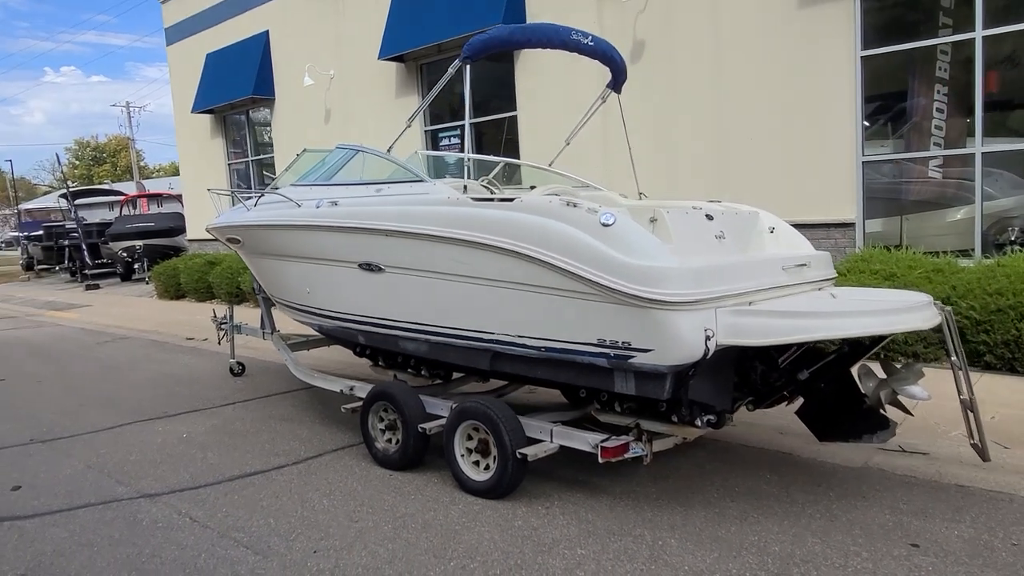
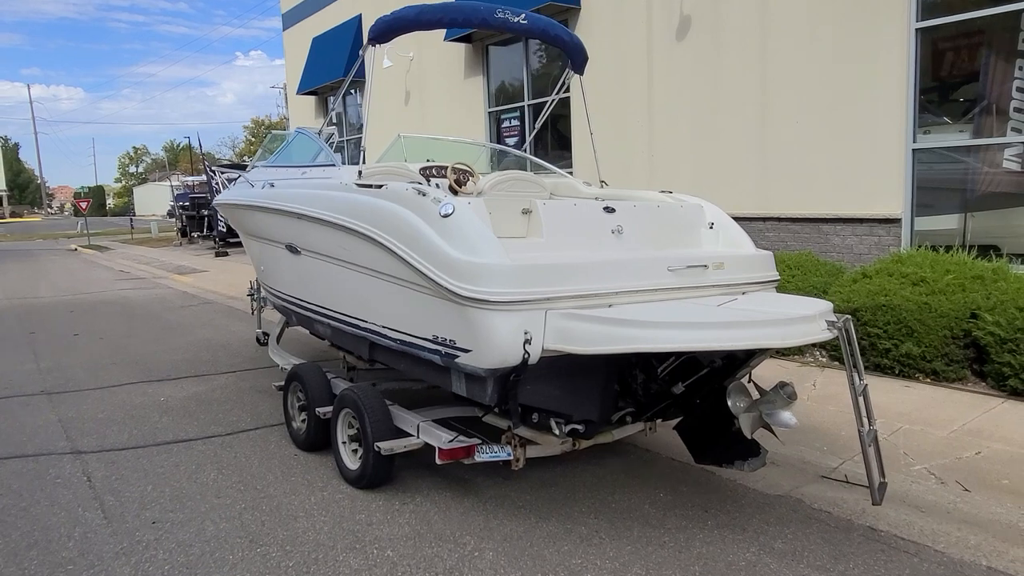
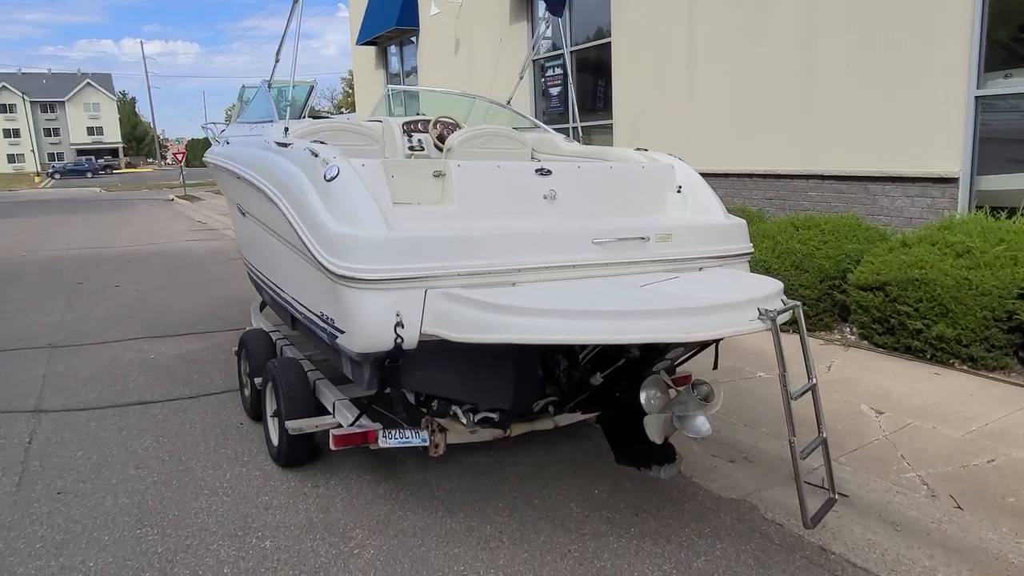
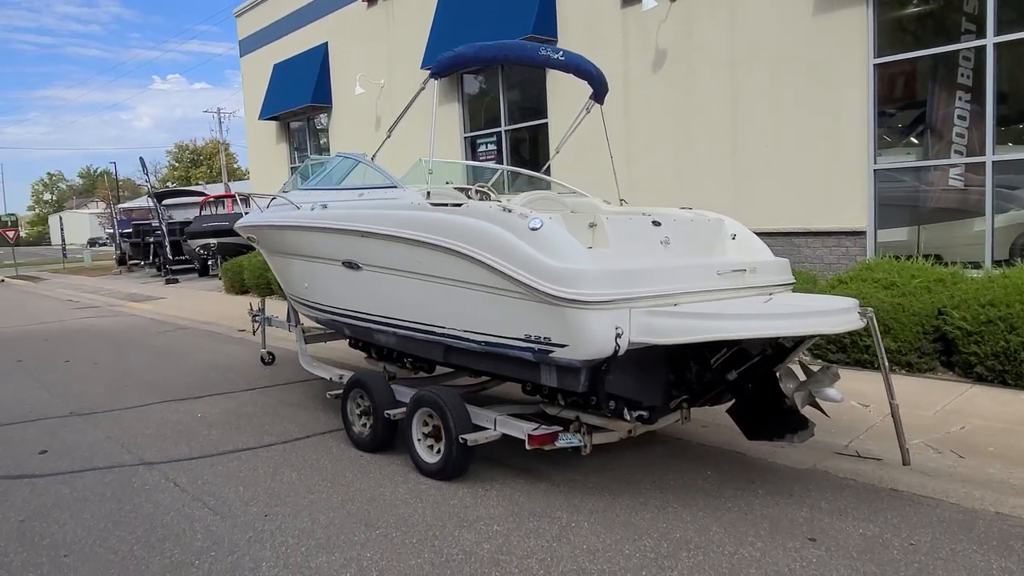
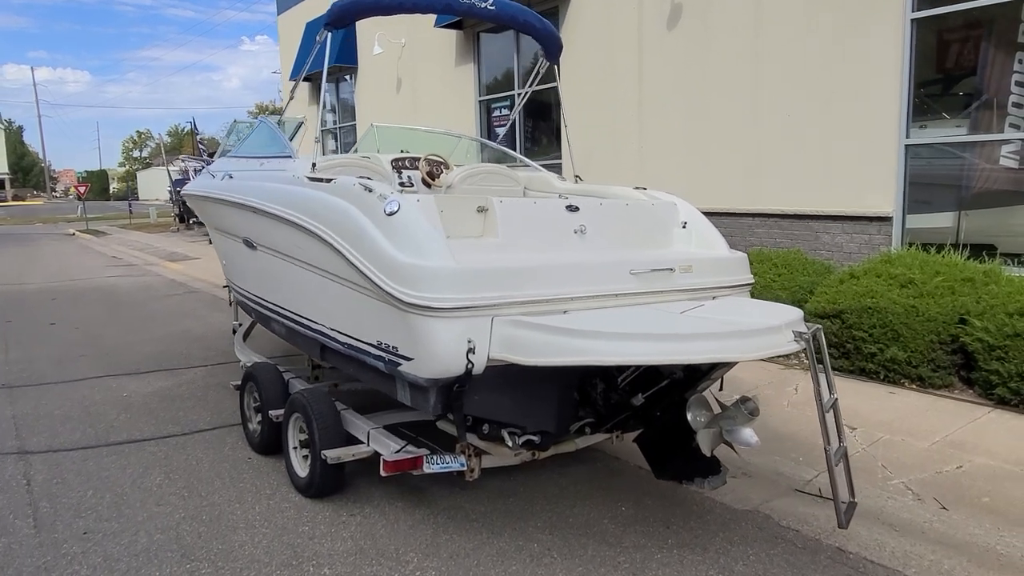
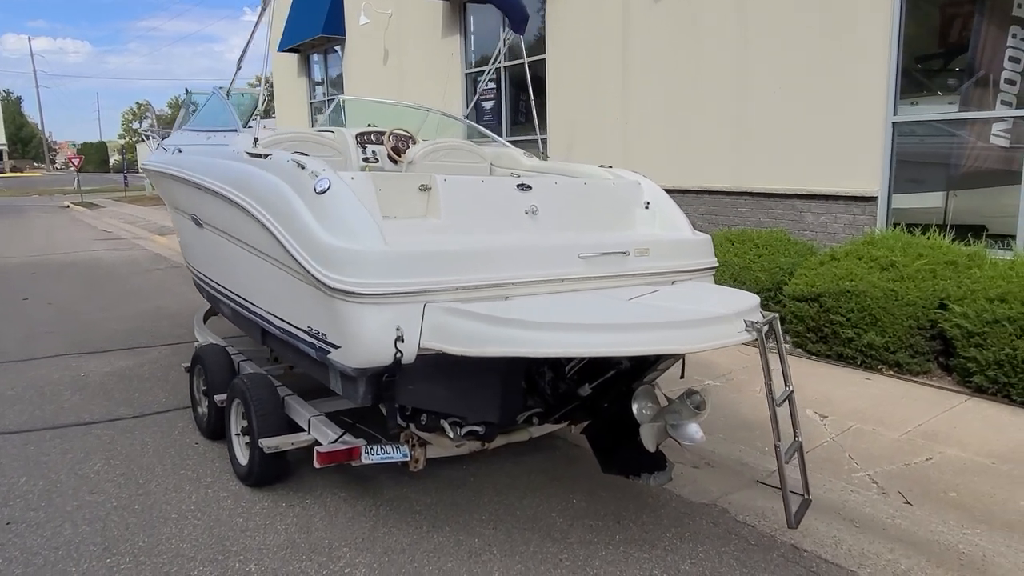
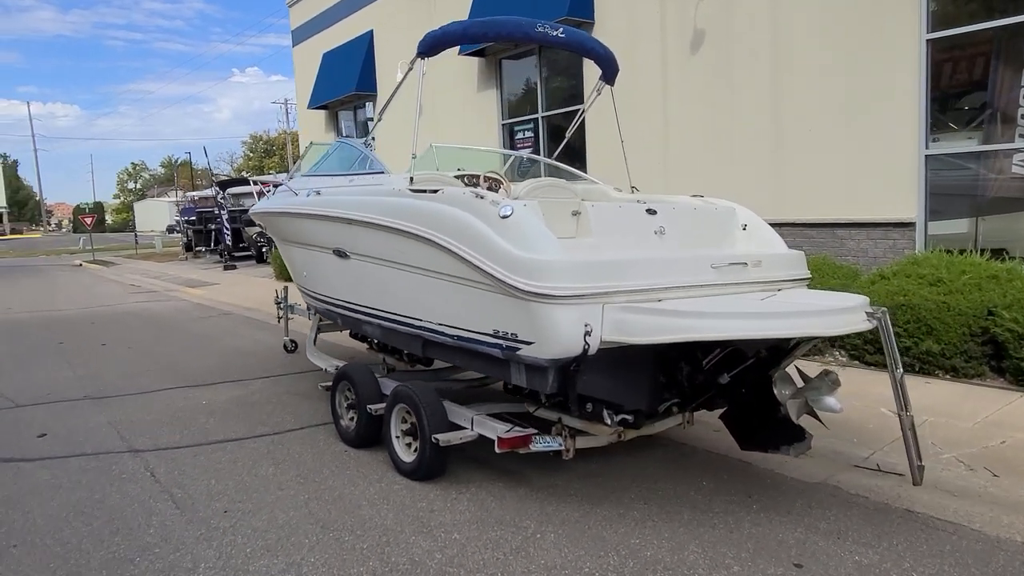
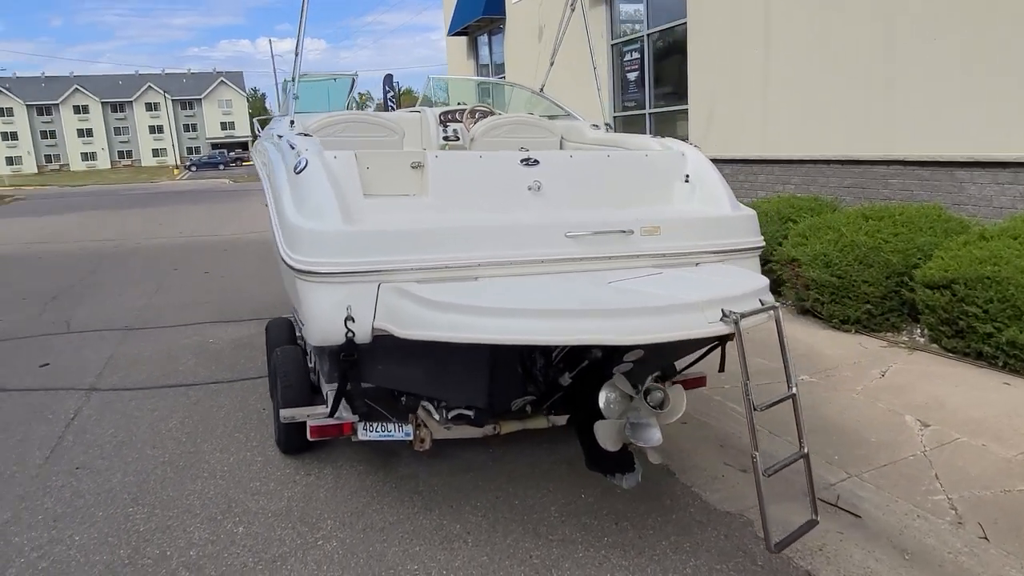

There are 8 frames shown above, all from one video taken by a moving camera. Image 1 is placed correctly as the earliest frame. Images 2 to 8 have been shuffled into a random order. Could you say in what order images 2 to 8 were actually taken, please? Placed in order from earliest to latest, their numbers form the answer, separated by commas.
4, 7, 2, 5, 6, 3, 8
